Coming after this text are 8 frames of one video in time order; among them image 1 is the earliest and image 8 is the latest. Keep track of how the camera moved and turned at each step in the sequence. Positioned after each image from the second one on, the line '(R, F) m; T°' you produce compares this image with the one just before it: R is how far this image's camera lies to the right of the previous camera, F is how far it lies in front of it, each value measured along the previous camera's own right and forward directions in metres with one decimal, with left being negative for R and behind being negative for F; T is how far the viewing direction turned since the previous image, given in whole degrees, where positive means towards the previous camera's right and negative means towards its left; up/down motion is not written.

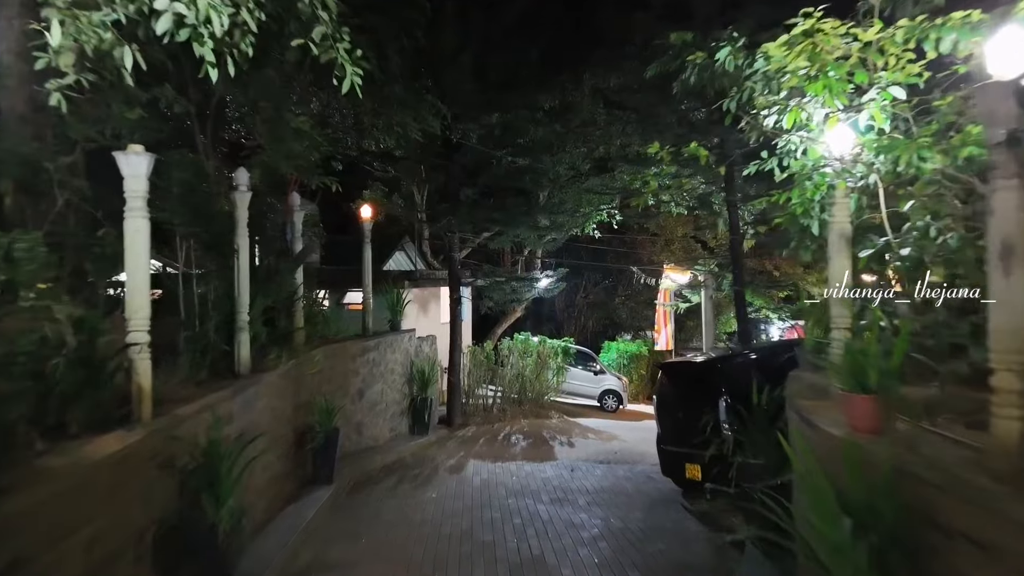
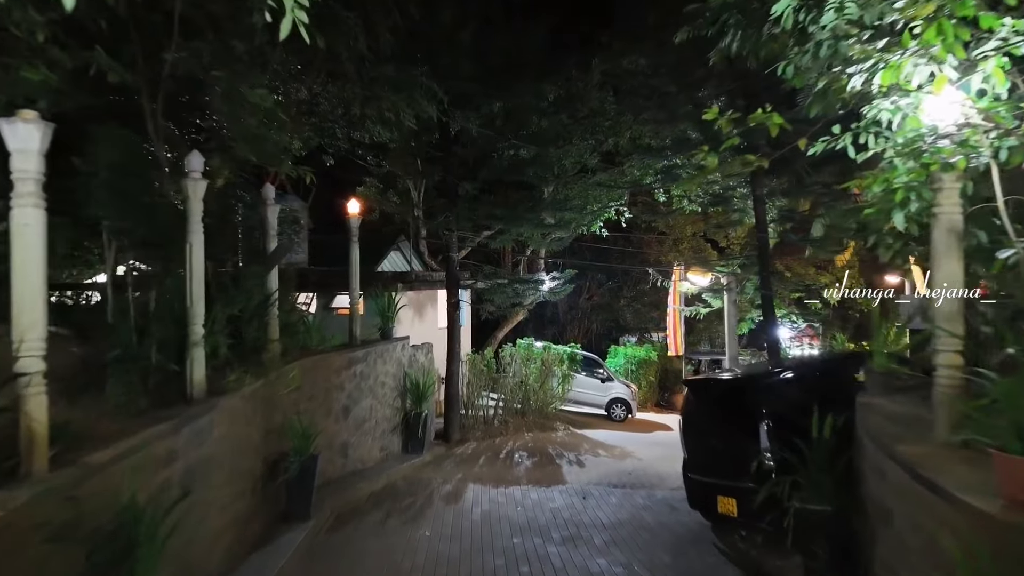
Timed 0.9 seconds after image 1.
(0.0, +0.9) m; 0°
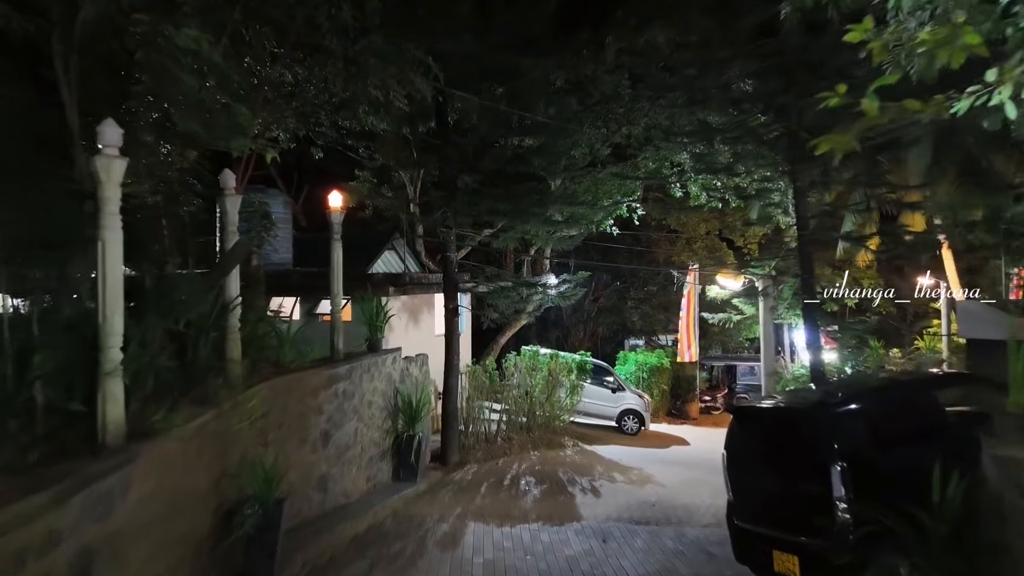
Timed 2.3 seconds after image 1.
(-0.1, +1.1) m; 0°
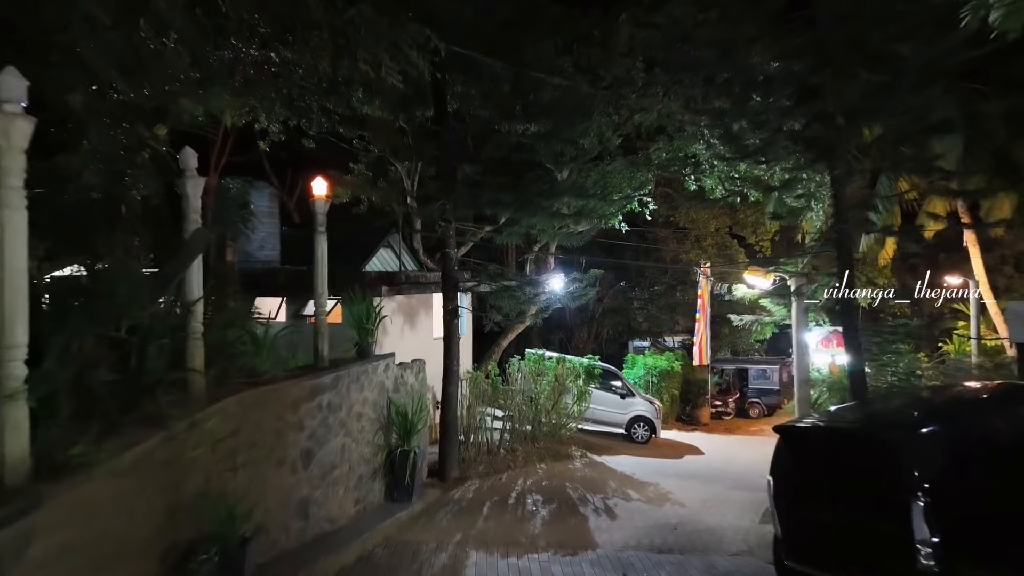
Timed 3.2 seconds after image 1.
(-0.1, +0.8) m; 0°
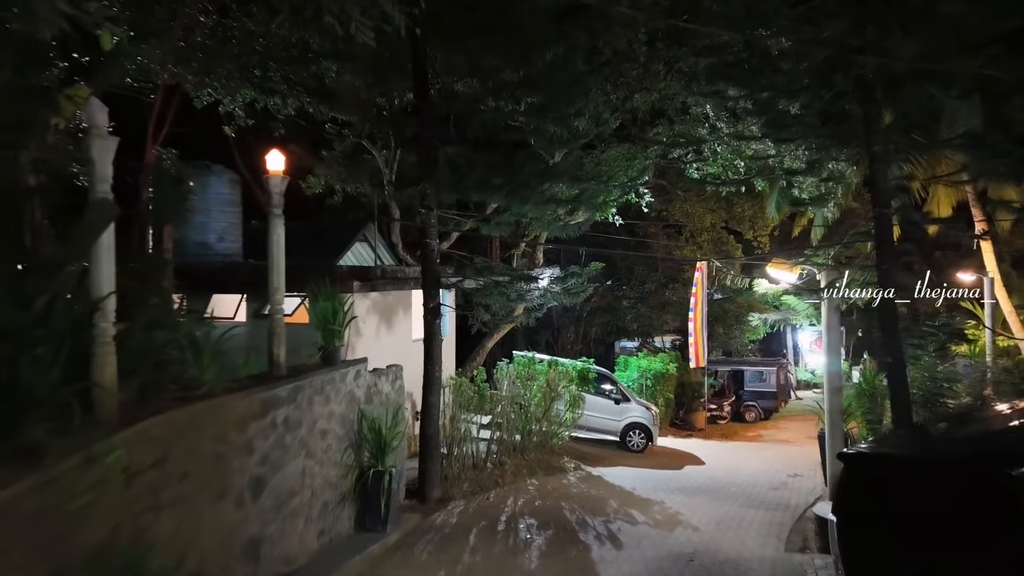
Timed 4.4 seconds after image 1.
(-0.1, +1.0) m; +1°
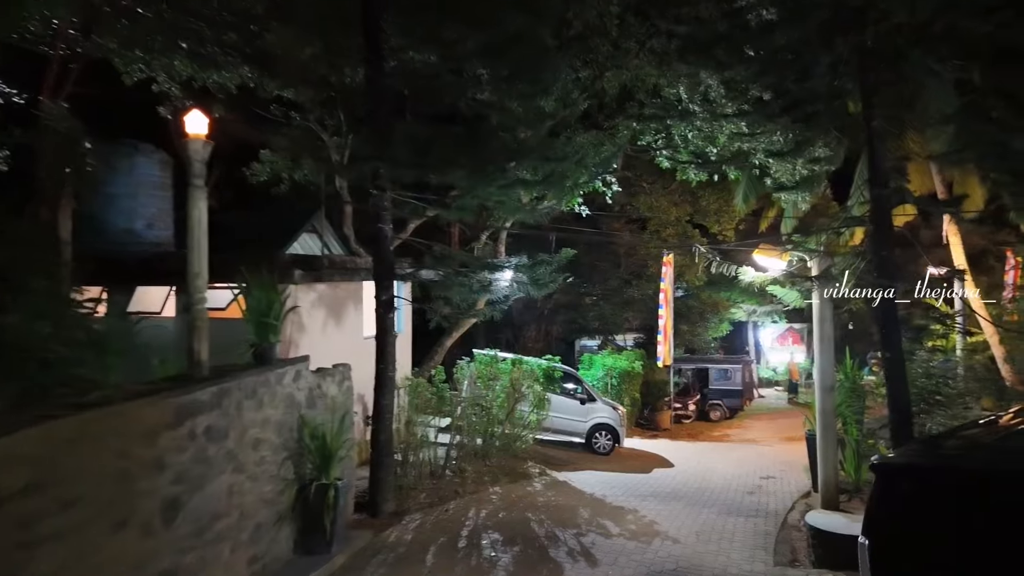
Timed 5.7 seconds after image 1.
(0.0, +0.7) m; +3°
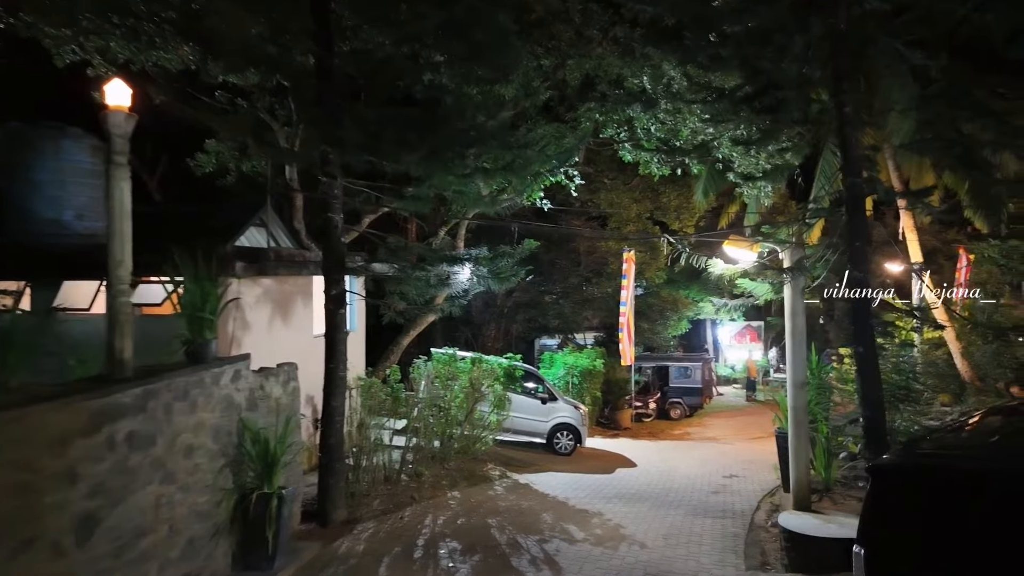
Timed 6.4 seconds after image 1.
(0.0, +0.4) m; +3°
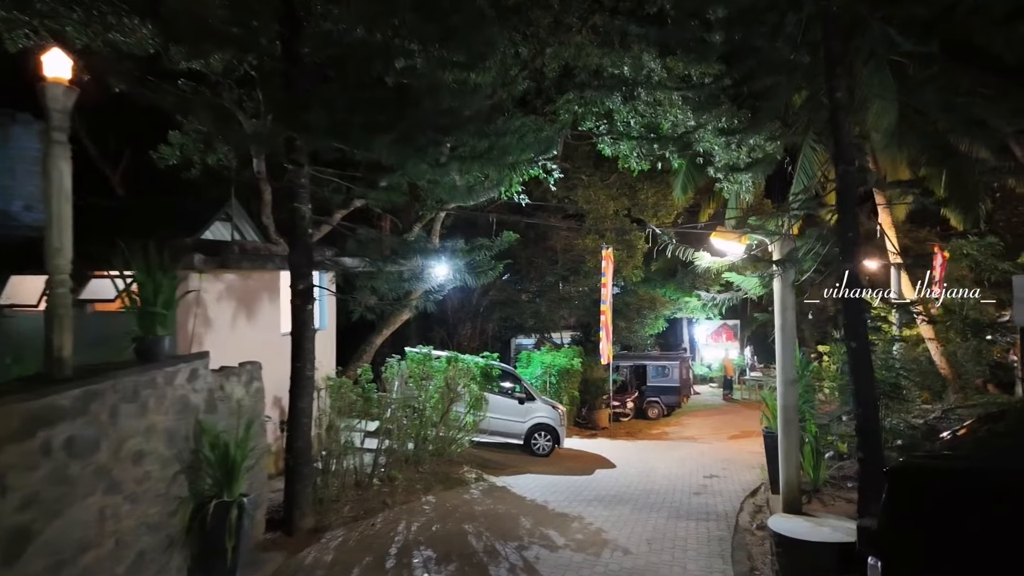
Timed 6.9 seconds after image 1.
(0.0, +0.3) m; +2°
